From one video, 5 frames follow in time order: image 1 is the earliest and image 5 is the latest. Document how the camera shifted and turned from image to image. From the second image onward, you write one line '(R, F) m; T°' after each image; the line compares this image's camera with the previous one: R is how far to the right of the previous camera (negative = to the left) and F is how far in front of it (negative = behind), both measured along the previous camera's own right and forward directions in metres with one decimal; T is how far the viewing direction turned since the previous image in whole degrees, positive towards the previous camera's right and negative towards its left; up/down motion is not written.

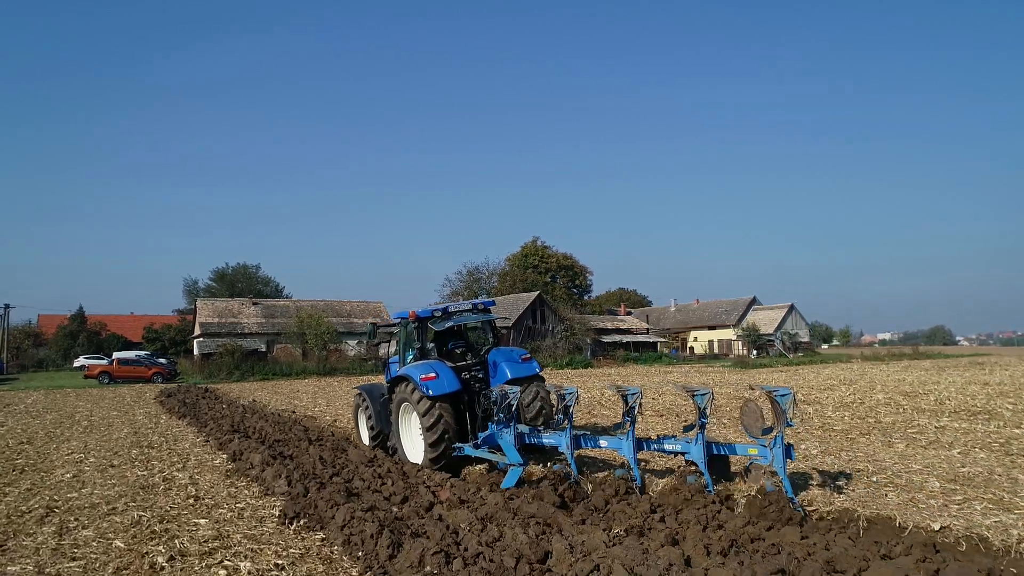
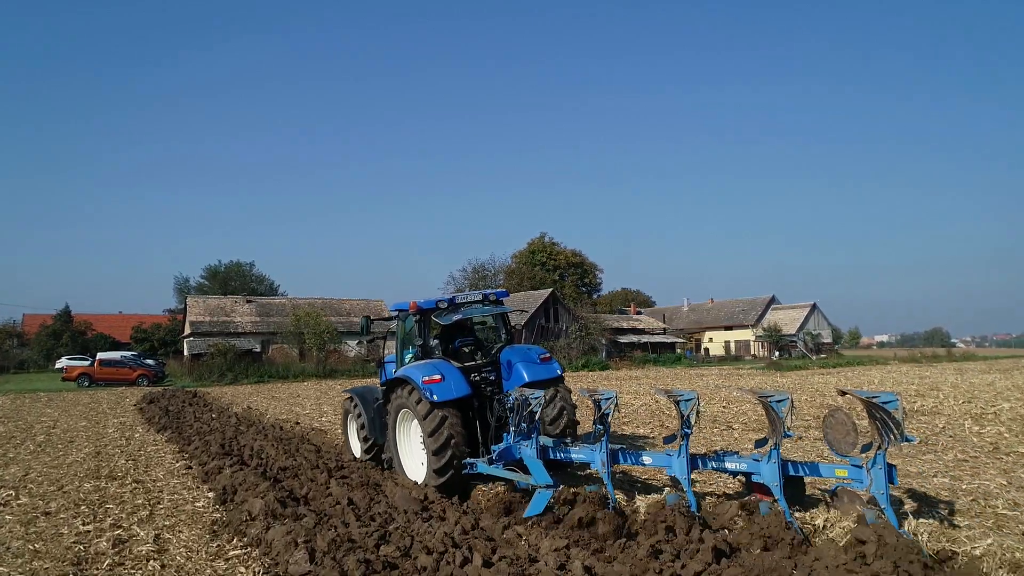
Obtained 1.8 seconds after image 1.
(-0.4, +1.0) m; 0°
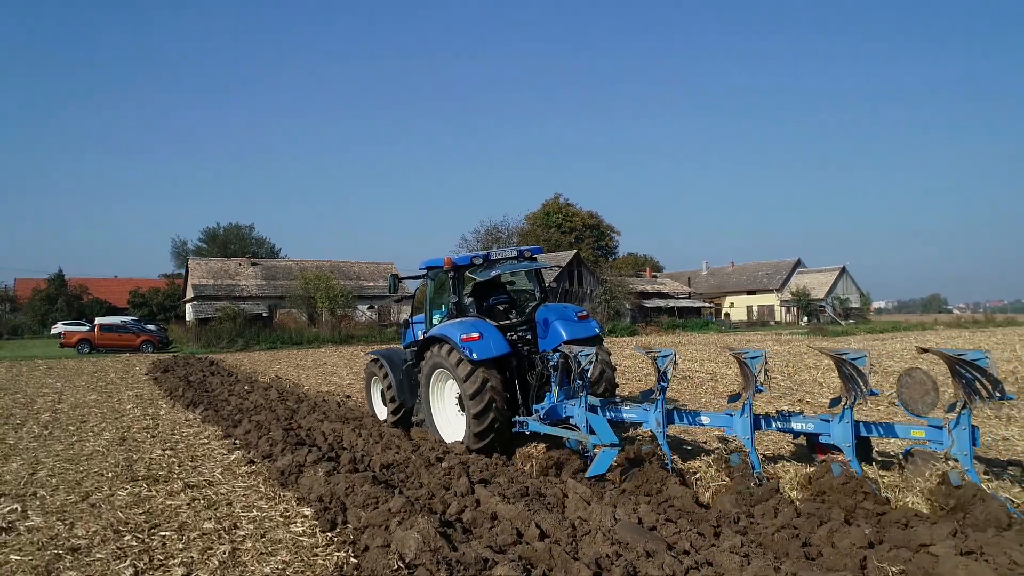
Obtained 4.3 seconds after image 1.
(-0.6, +0.8) m; +1°
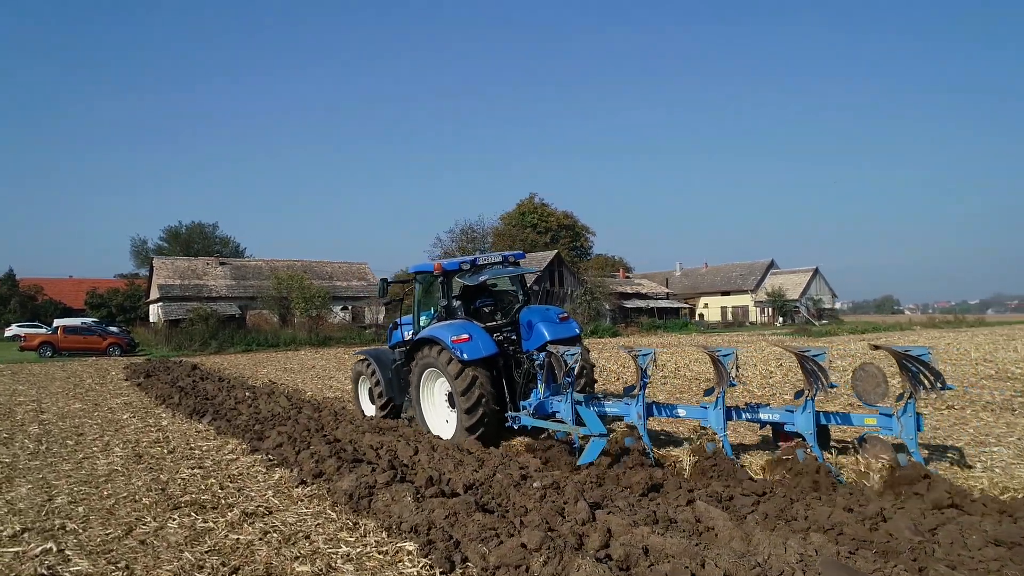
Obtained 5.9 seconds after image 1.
(-0.4, +0.3) m; +3°
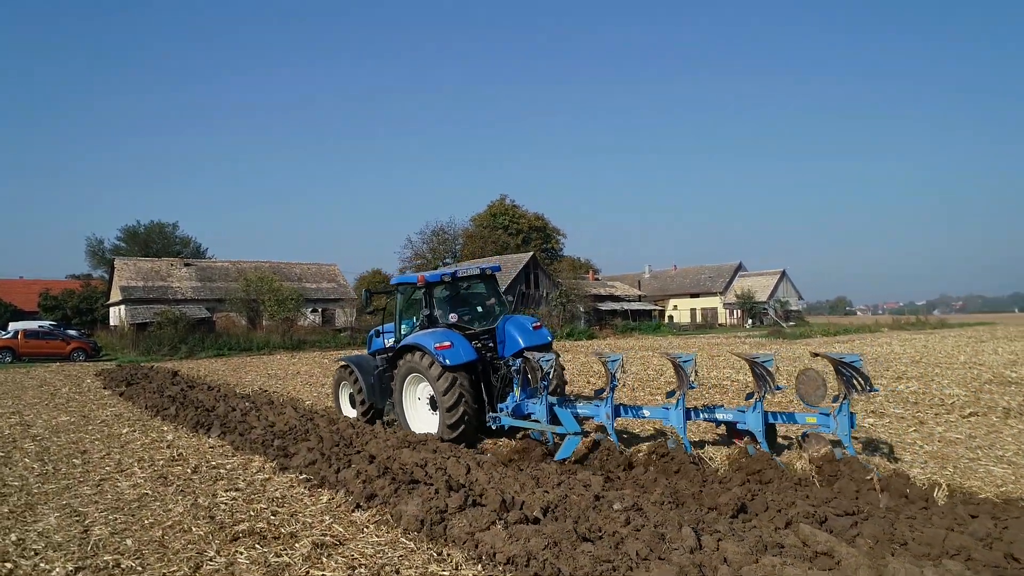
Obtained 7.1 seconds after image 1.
(-0.3, +0.1) m; +3°
